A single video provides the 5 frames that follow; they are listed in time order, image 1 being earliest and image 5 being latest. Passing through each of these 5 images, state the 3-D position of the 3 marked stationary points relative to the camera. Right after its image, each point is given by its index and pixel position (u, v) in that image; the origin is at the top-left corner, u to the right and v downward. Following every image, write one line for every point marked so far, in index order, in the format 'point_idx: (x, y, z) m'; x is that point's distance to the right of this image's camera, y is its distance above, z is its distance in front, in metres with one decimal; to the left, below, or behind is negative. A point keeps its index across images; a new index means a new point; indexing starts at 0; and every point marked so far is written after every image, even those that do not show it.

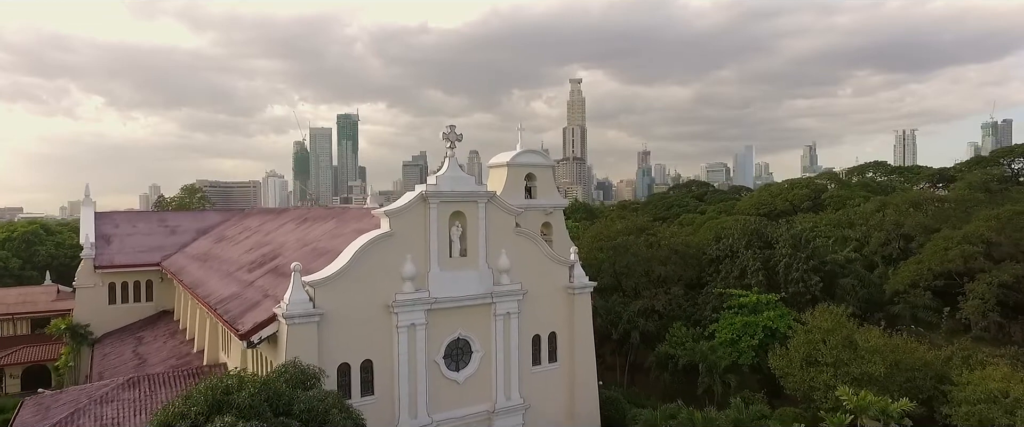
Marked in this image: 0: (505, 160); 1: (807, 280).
0: (-0.2, +1.7, +18.7) m
1: (+9.9, -2.3, +19.8) m
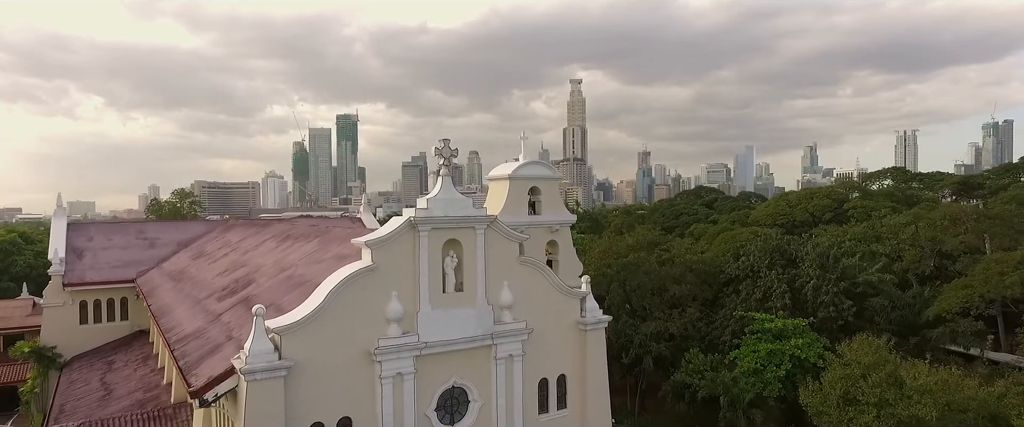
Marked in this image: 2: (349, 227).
0: (-0.2, +1.1, +16.9) m
1: (+9.9, -2.8, +18.1) m
2: (-4.2, -0.4, +15.2) m
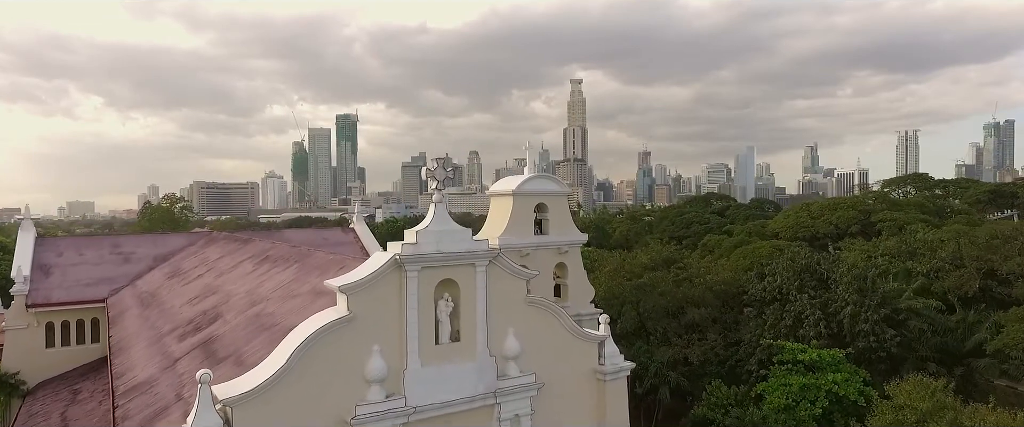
0: (-0.1, +0.6, +15.0) m
1: (+10.0, -3.3, +16.2) m
2: (-4.1, -0.9, +13.4) m
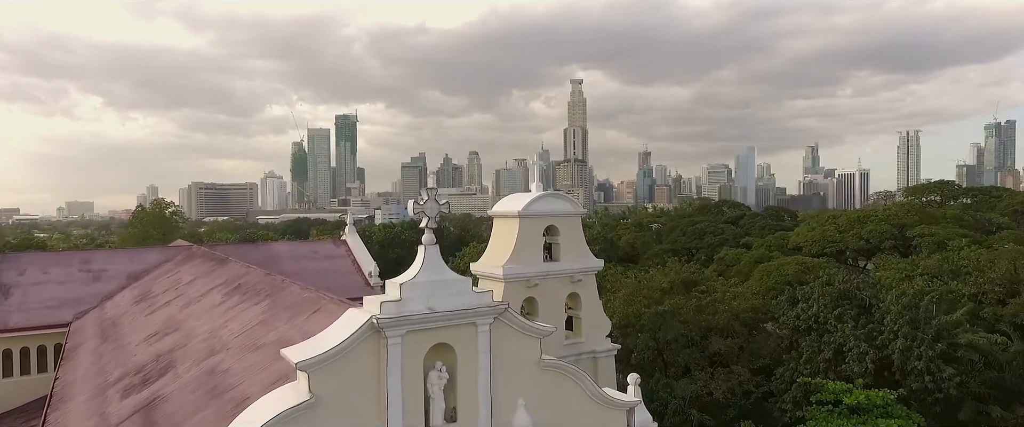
0: (+0.1, +0.1, +13.1) m
1: (+10.2, -3.8, +14.3) m
2: (-3.9, -1.4, +11.4) m
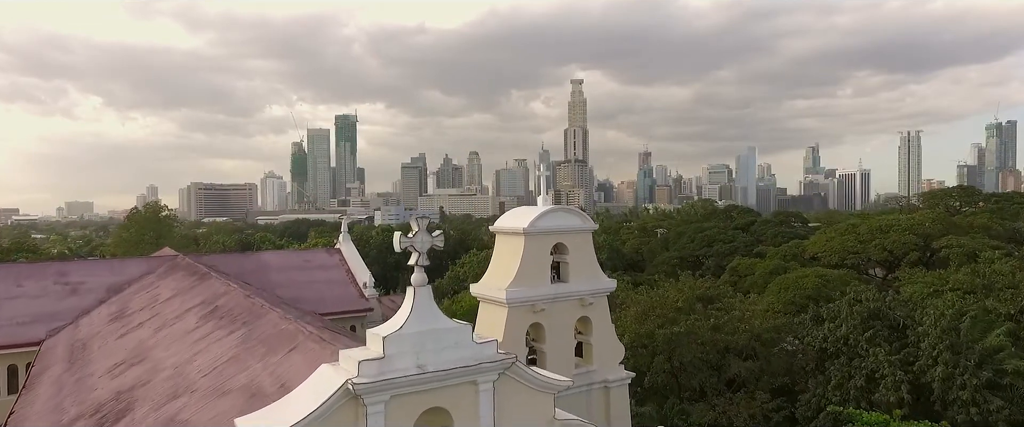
0: (+0.2, -0.3, +11.8) m
1: (+10.3, -4.2, +13.0) m
2: (-3.9, -1.8, +10.1) m
